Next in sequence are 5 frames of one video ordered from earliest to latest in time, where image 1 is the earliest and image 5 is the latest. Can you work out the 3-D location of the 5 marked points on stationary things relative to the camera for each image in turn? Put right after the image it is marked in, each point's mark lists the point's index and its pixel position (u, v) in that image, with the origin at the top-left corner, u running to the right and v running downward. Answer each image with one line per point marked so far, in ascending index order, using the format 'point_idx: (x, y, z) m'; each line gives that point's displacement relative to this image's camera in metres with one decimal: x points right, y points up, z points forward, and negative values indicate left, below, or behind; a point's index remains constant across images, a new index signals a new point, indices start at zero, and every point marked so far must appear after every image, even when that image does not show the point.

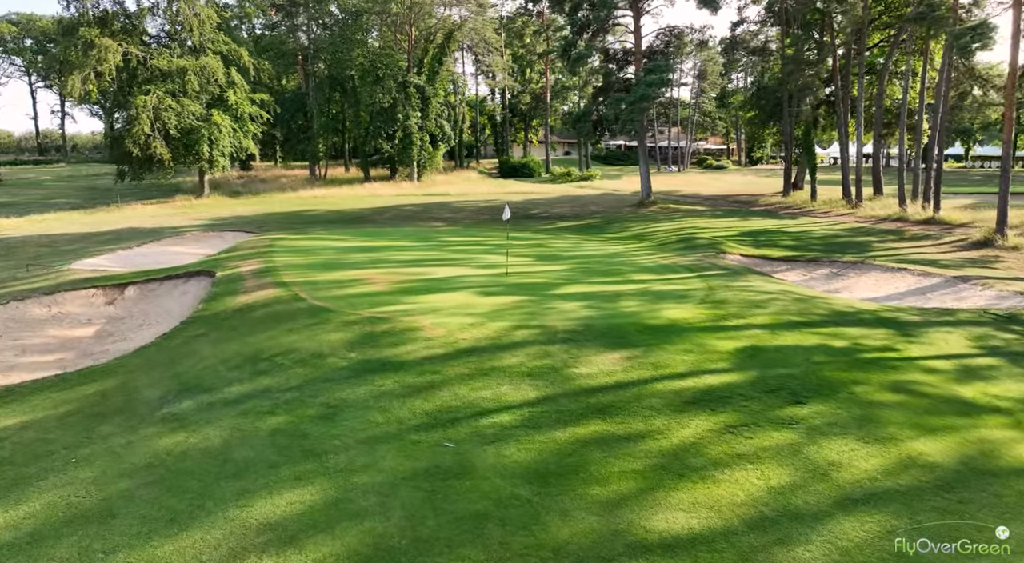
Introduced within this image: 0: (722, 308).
0: (+2.7, -0.4, +9.2) m
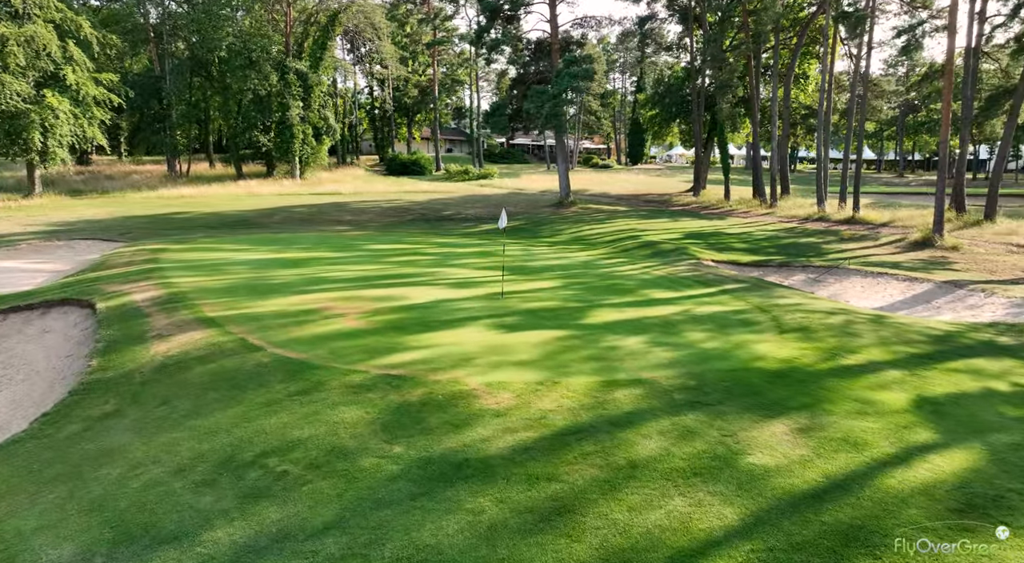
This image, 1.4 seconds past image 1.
0: (+3.2, -0.6, +7.4) m
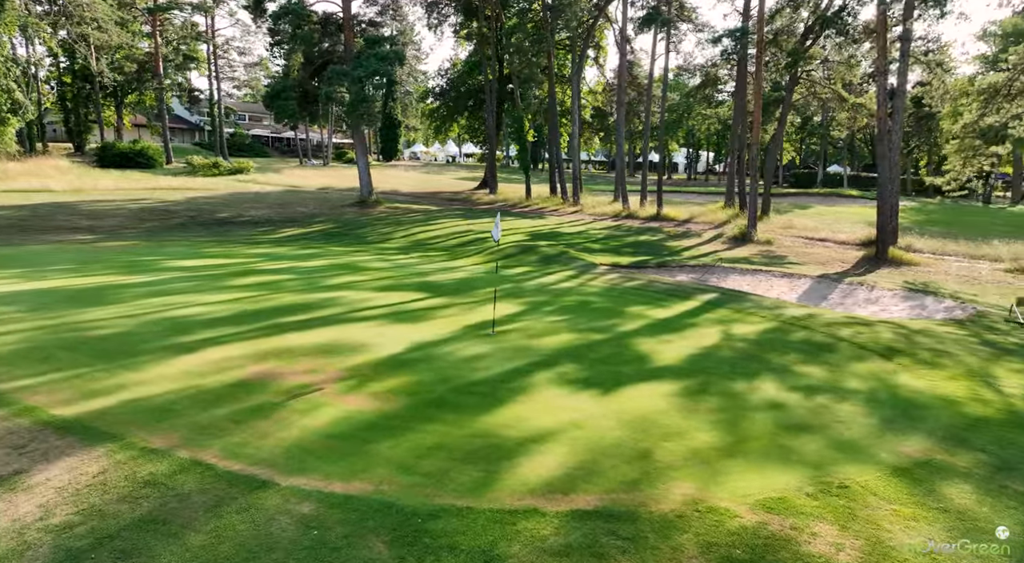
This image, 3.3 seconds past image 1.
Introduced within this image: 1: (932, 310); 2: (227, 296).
0: (+3.7, -0.7, +6.3) m
1: (+6.7, -0.5, +11.3) m
2: (-3.7, -0.2, +9.2) m
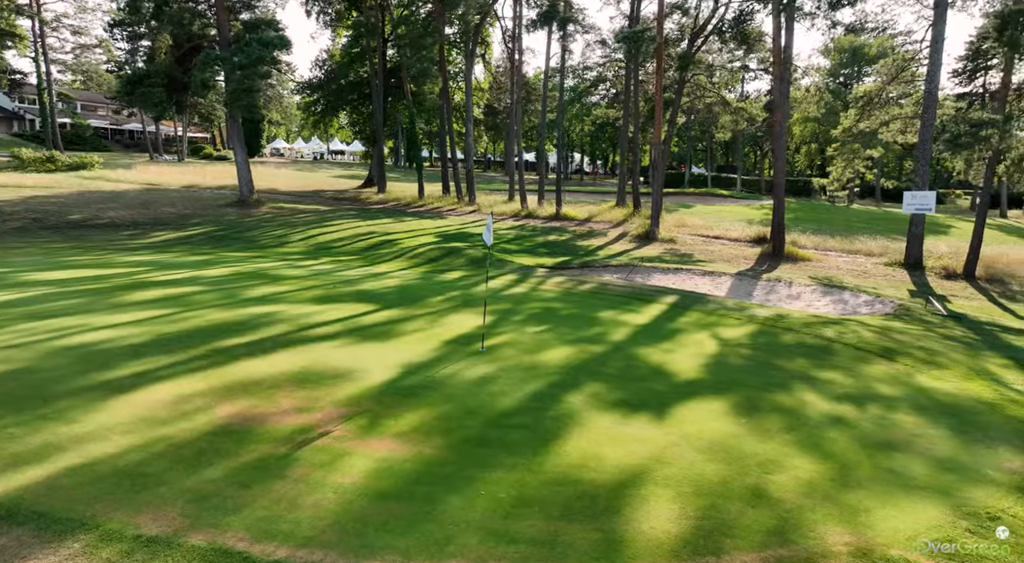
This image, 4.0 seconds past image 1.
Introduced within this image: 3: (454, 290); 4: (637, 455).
0: (+3.7, -0.7, +6.3) m
1: (+5.7, -0.4, +11.8) m
2: (-4.1, -0.3, +7.7) m
3: (-0.8, -0.1, +9.7) m
4: (+0.7, -1.0, +4.0) m
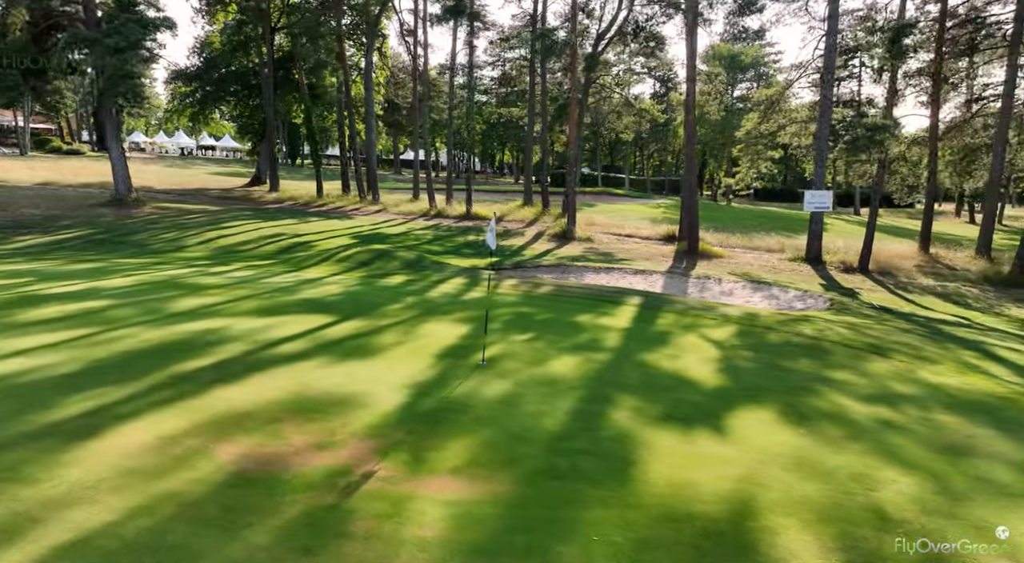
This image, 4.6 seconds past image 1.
0: (+3.7, -0.7, +6.4) m
1: (+4.7, -0.3, +12.1) m
2: (-4.3, -0.5, +6.5) m
3: (-1.3, -0.2, +9.0) m
4: (+1.1, -1.0, +3.7) m
